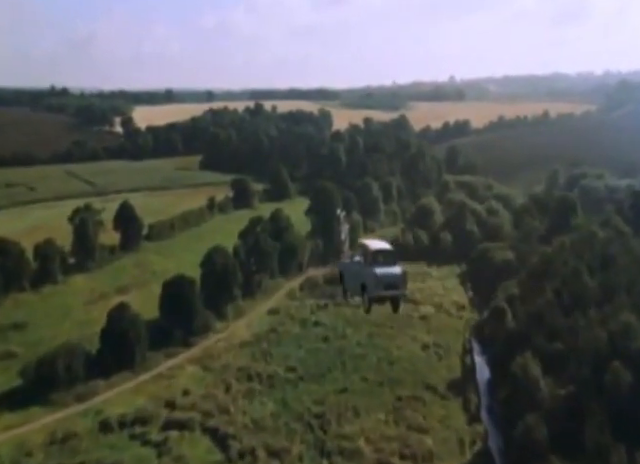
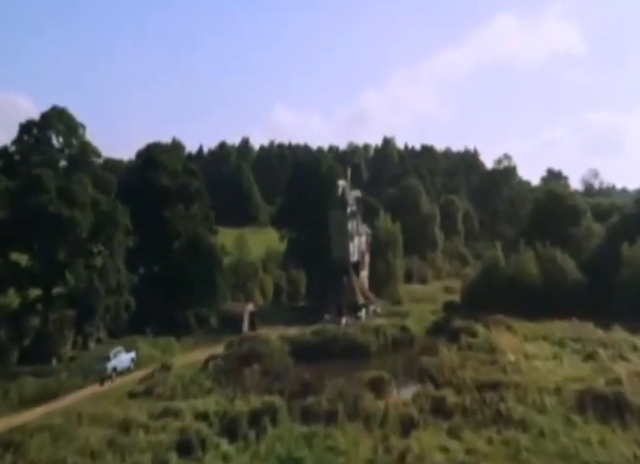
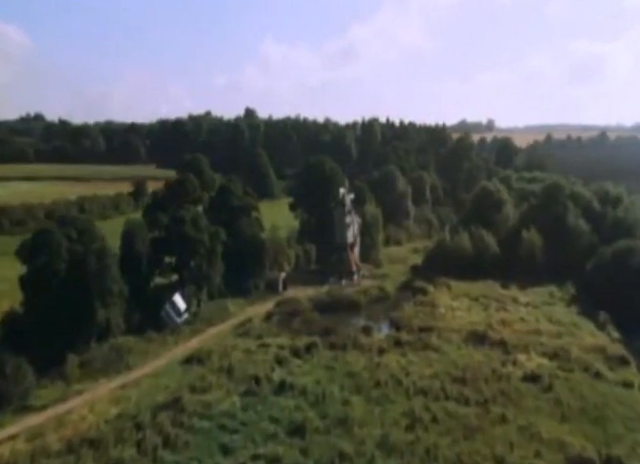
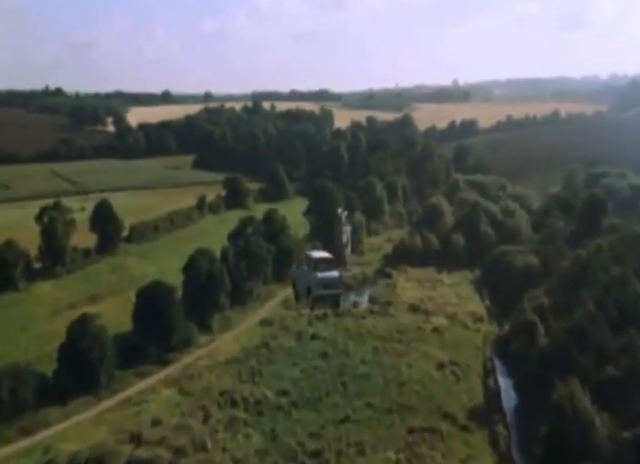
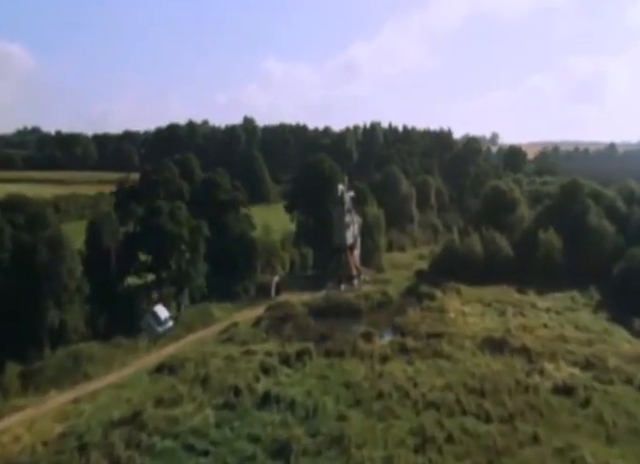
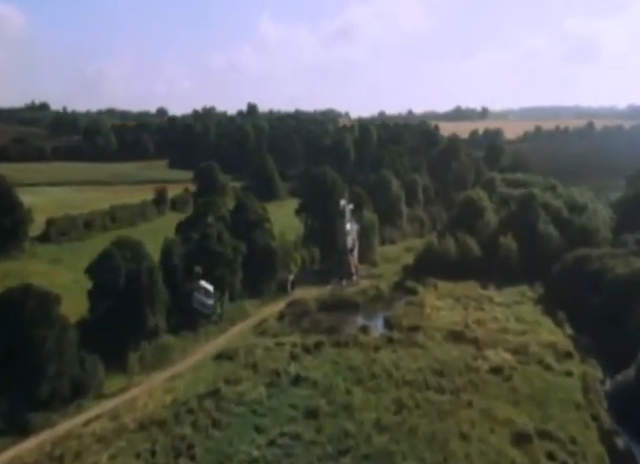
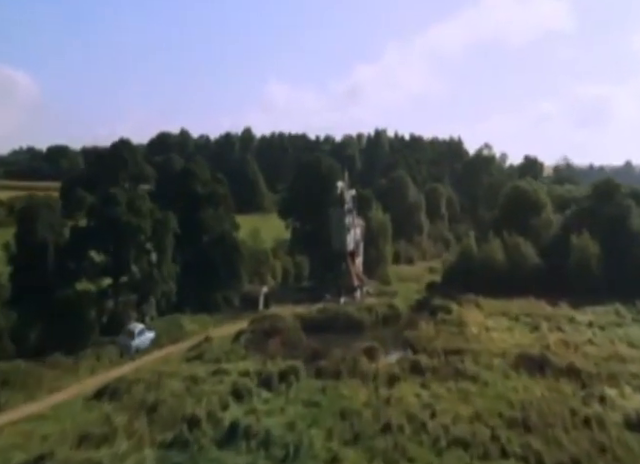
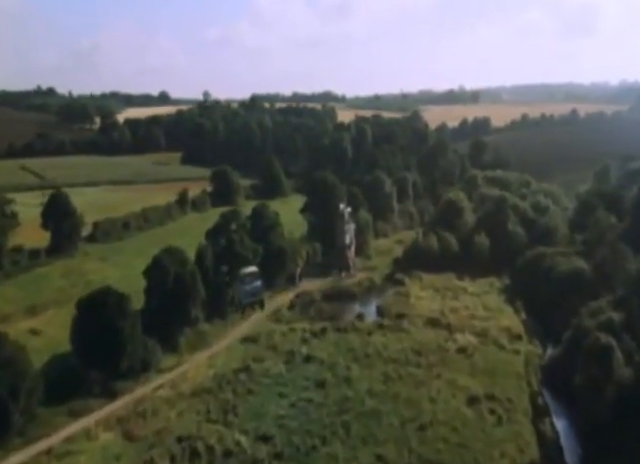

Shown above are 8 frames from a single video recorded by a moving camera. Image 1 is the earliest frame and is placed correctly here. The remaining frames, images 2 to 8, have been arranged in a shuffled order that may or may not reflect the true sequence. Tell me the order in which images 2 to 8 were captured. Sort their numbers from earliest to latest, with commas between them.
4, 8, 6, 3, 5, 7, 2
